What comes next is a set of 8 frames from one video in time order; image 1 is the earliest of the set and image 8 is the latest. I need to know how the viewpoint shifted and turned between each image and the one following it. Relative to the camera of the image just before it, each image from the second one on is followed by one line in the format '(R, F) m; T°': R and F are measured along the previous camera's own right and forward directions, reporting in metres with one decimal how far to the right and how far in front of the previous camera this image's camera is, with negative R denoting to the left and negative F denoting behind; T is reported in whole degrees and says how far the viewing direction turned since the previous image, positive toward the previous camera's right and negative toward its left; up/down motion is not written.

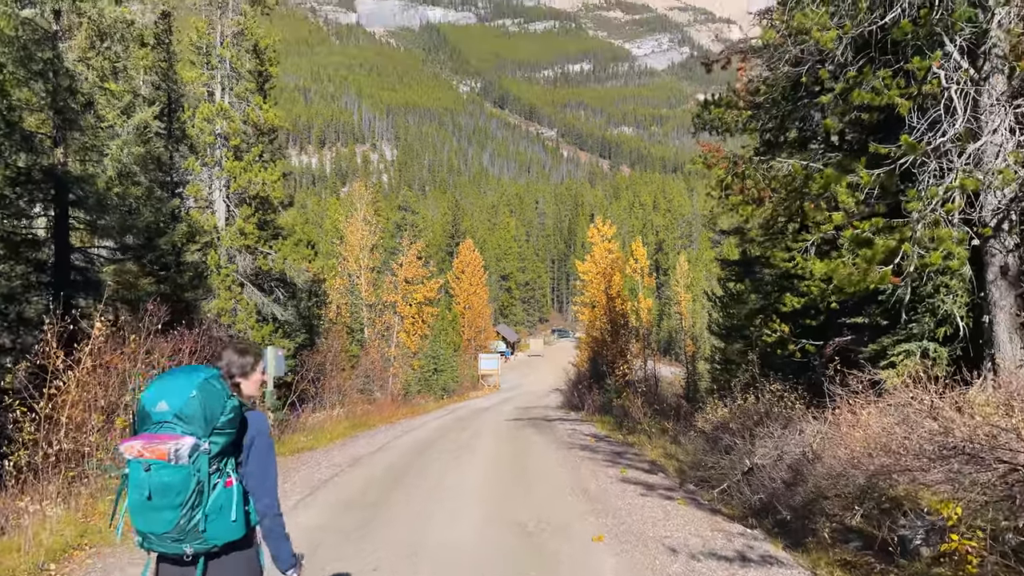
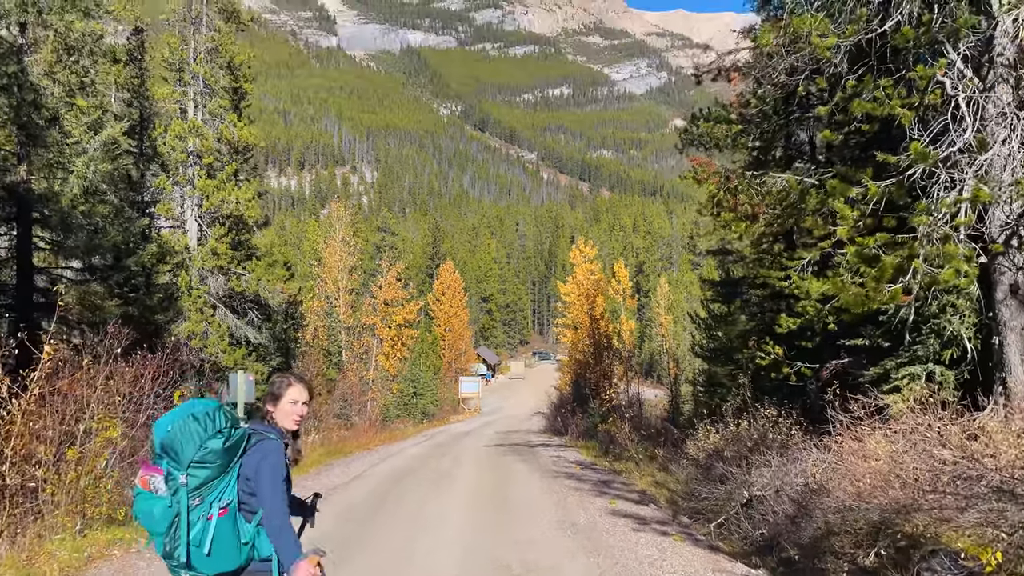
(0.0, +0.6) m; +1°
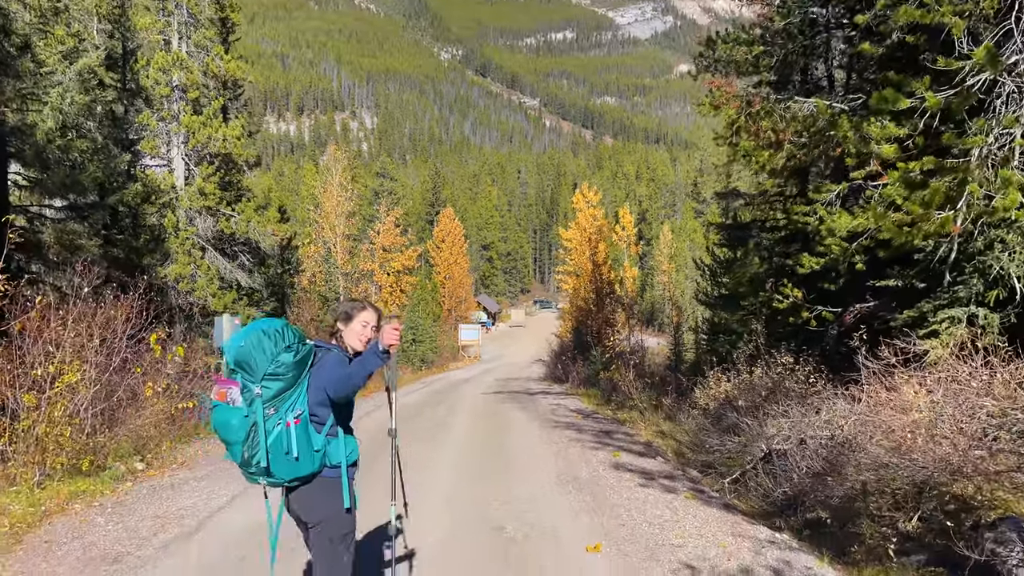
(0.0, +0.9) m; 0°
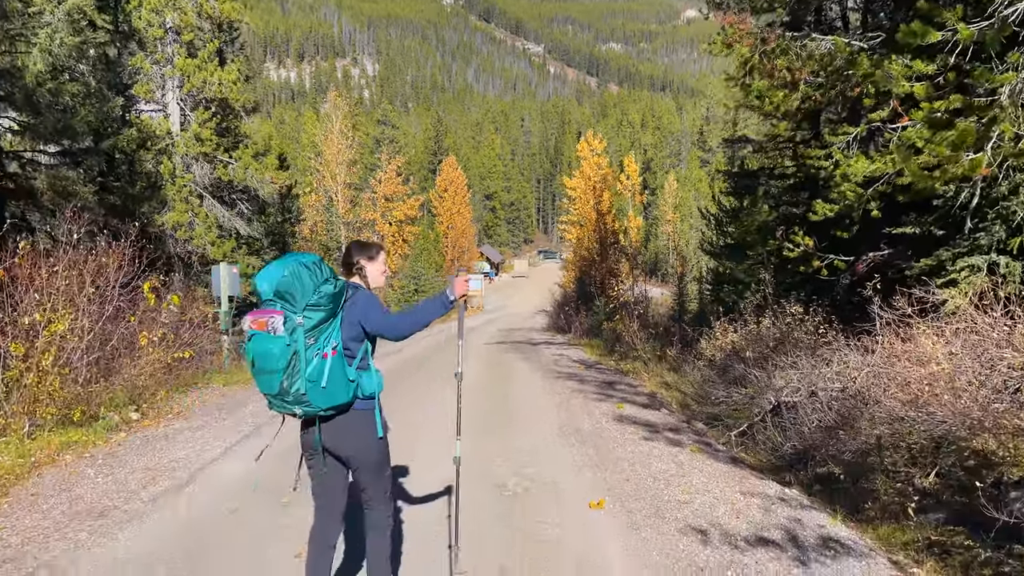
(0.0, +0.3) m; 0°
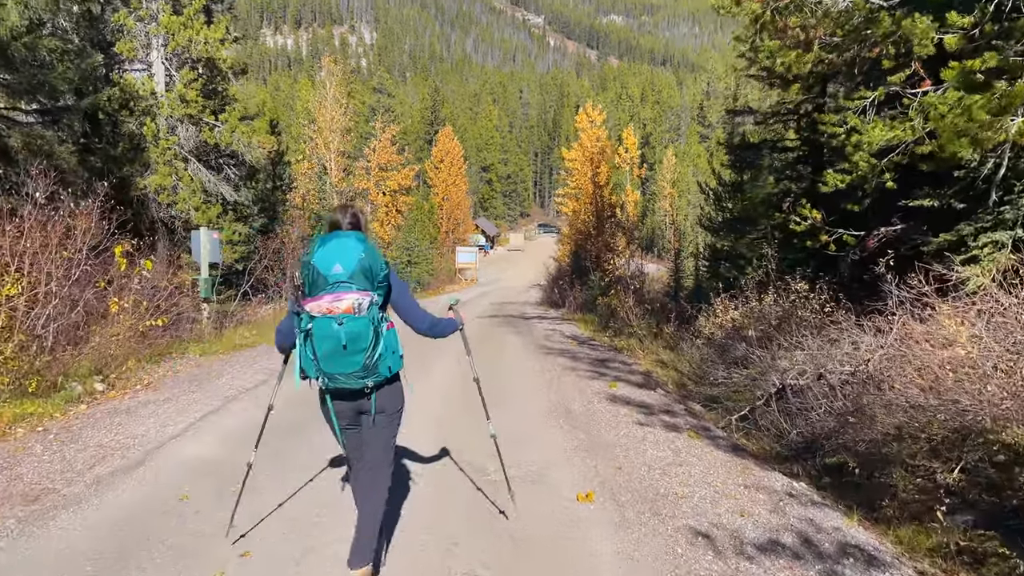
(+0.1, +0.6) m; 0°
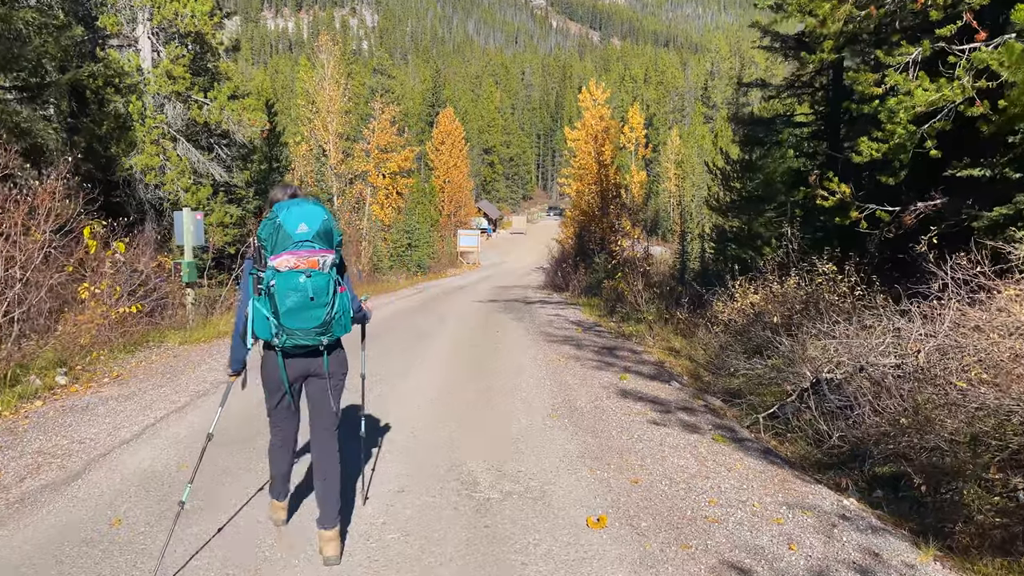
(0.0, +0.8) m; 0°
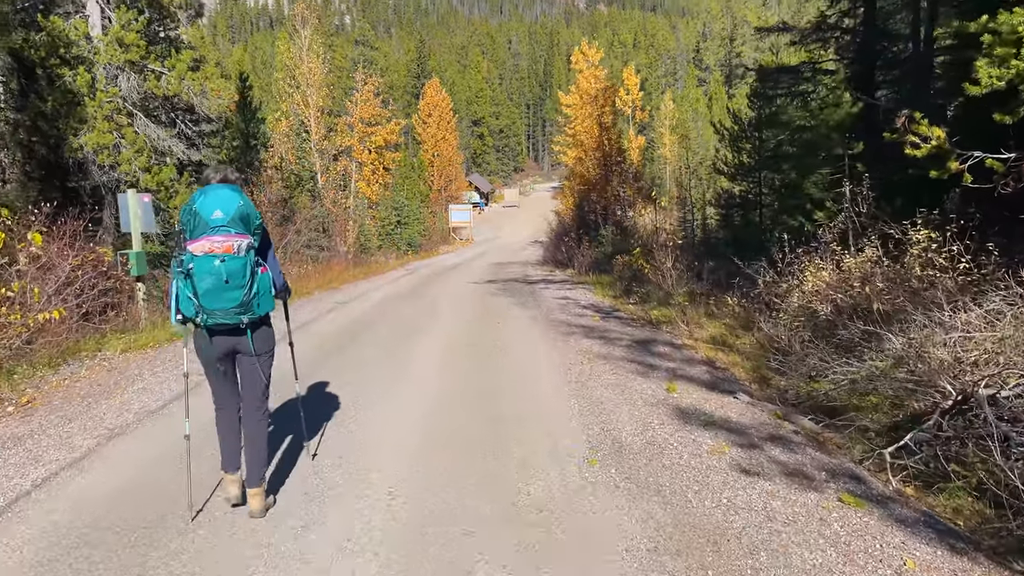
(-0.1, +1.9) m; 0°
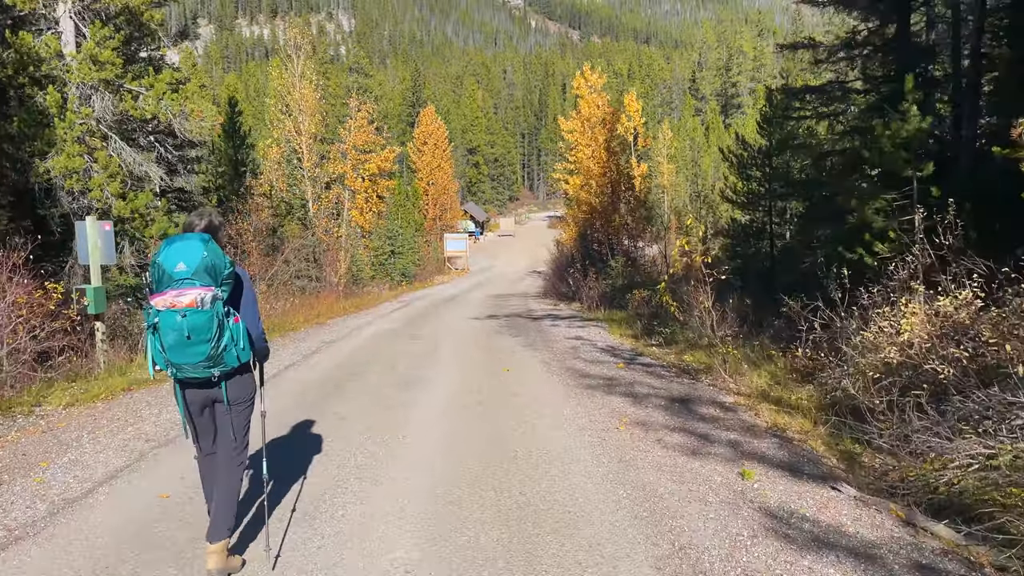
(-0.2, +1.4) m; 0°
